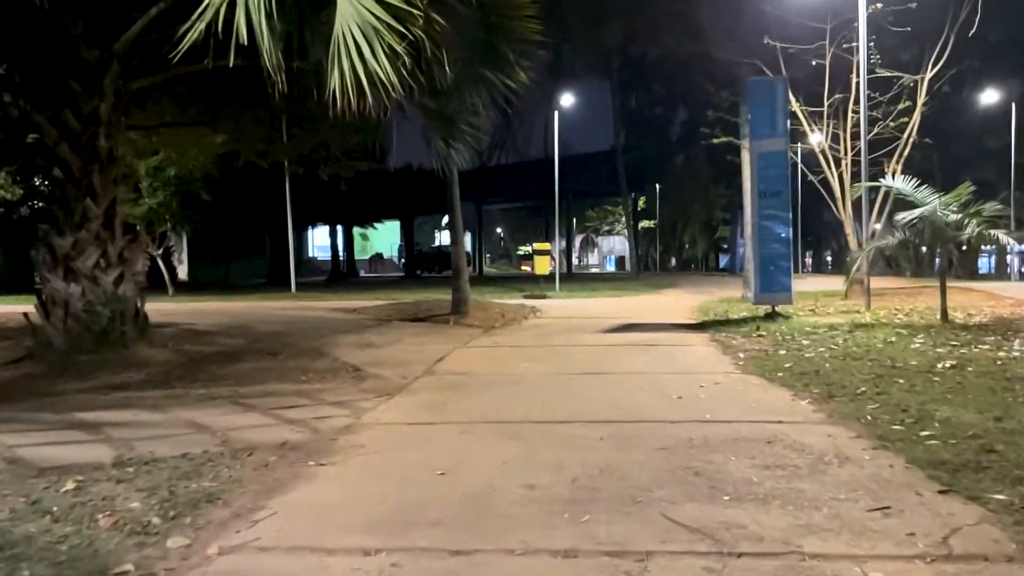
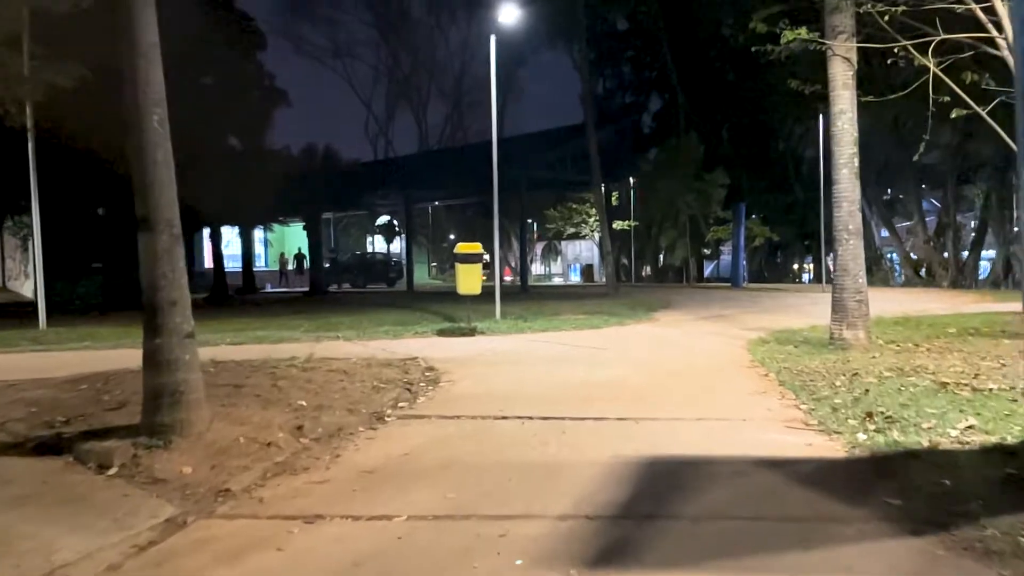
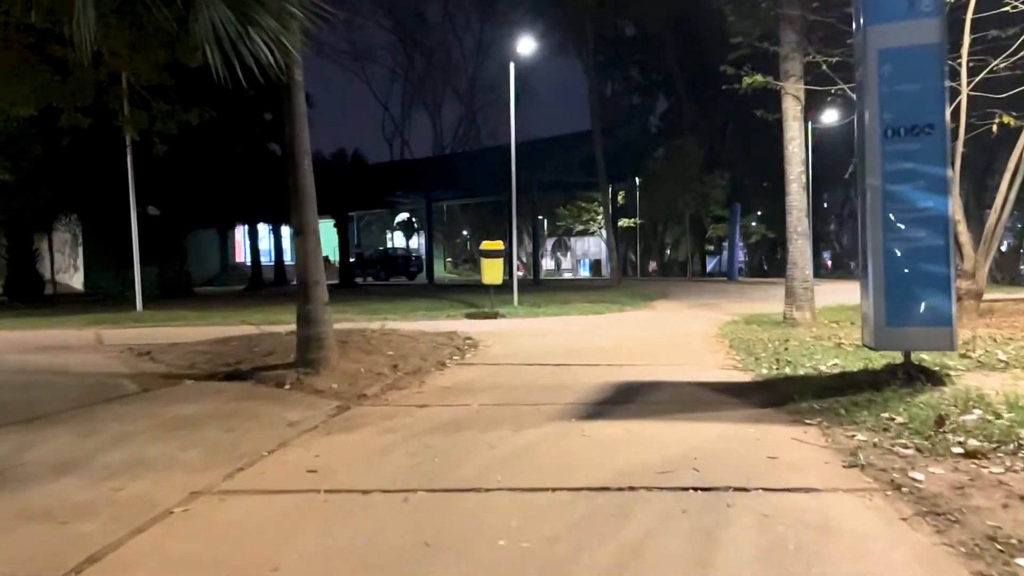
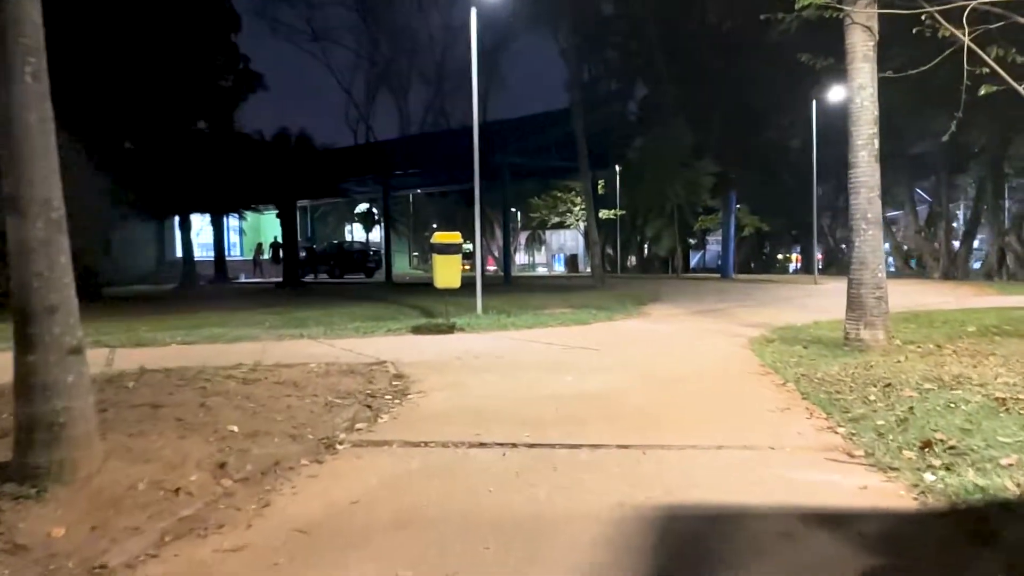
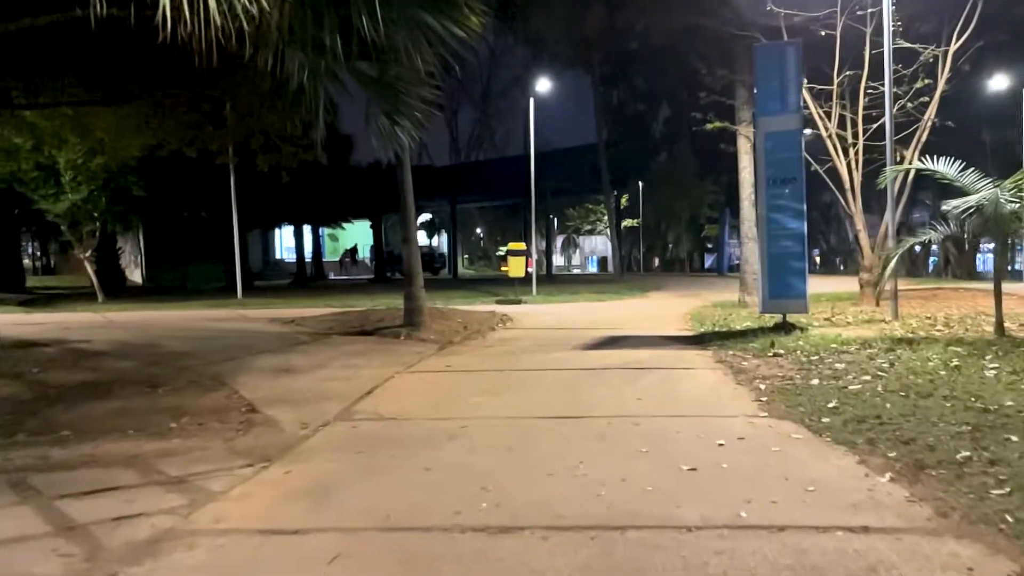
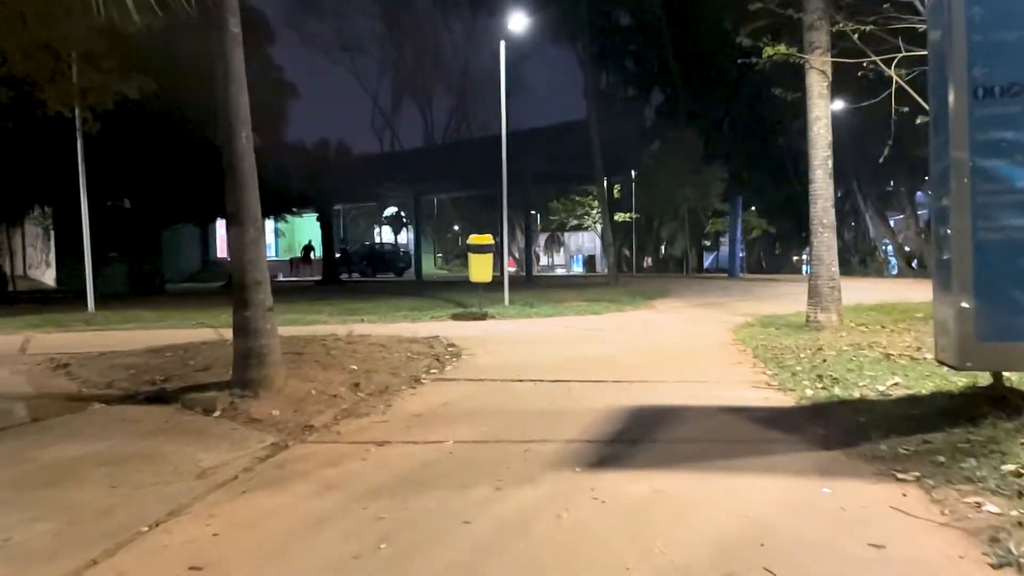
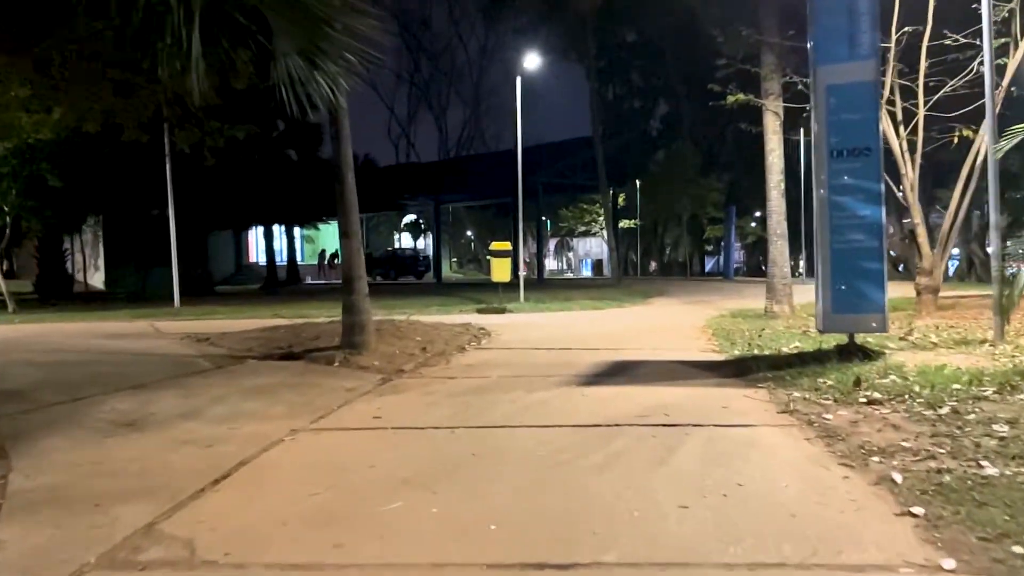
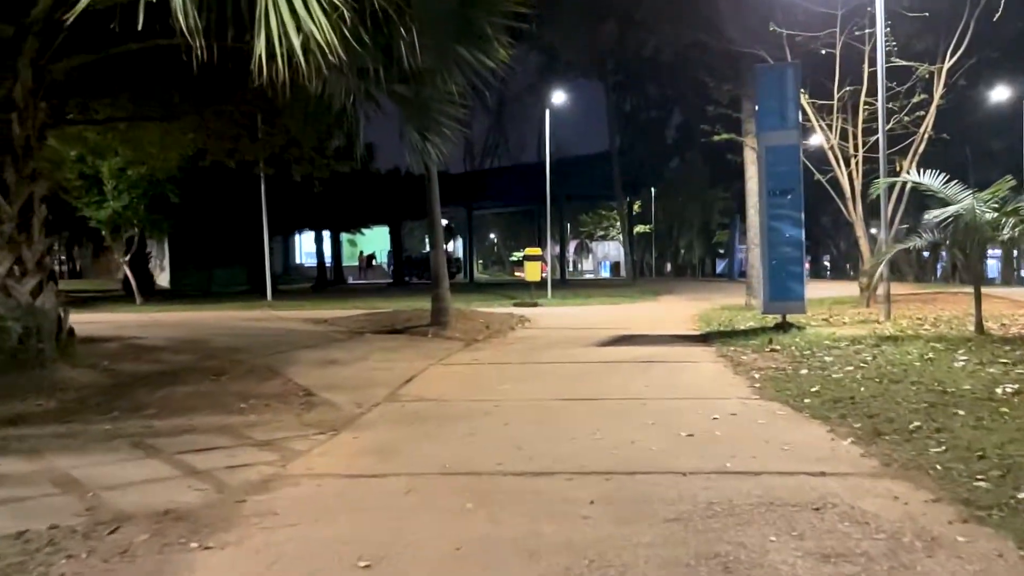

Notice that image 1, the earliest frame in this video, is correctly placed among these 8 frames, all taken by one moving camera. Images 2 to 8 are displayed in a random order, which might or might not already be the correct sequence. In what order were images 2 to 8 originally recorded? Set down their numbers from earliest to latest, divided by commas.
8, 5, 7, 3, 6, 2, 4
